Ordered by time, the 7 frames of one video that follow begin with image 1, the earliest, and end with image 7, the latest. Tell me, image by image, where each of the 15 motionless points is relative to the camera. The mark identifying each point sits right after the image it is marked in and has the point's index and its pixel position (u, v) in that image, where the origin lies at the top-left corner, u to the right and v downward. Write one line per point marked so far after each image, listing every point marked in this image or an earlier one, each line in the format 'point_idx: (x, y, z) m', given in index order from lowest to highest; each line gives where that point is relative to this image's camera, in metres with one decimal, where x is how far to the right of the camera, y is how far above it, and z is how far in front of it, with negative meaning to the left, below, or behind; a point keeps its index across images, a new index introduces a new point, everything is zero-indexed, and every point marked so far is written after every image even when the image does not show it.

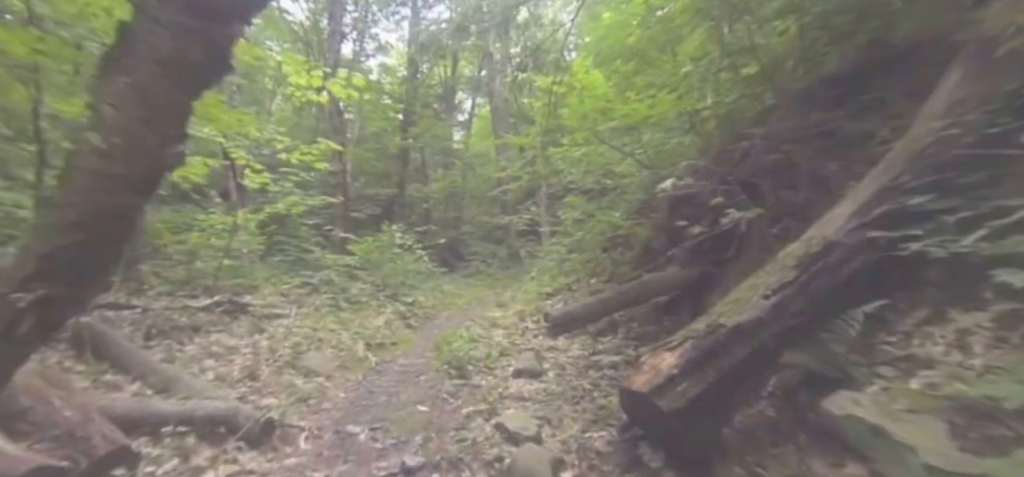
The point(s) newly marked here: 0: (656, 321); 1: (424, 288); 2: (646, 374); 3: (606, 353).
0: (+1.8, -1.0, +5.2) m
1: (-2.2, -1.3, +10.7) m
2: (+1.0, -1.0, +3.2) m
3: (+1.1, -1.3, +4.9) m
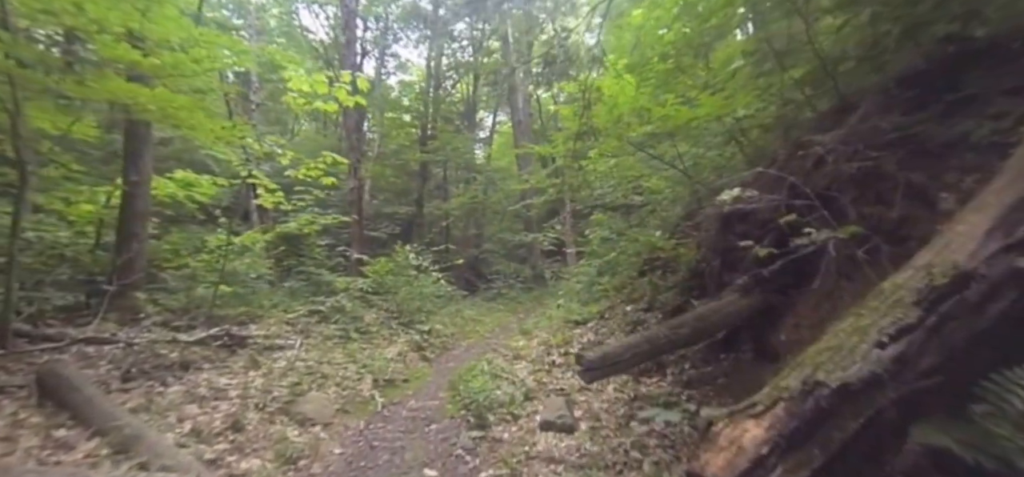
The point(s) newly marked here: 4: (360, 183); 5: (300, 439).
0: (+2.0, -1.3, +4.4) m
1: (-1.7, -1.8, +10.1) m
2: (+1.2, -1.2, +2.4) m
3: (+1.3, -1.6, +4.1) m
4: (-5.1, +1.8, +14.3) m
5: (-1.9, -1.7, +3.8) m
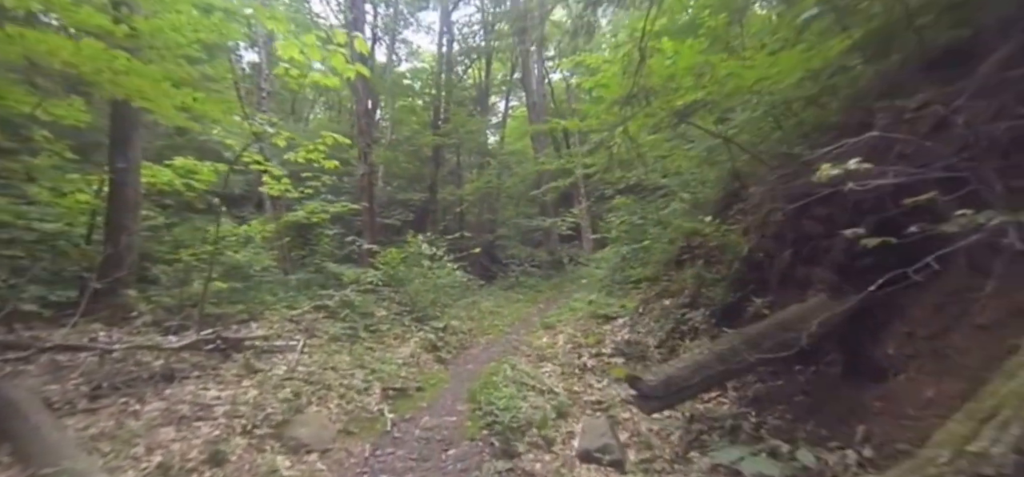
0: (+2.3, -1.1, +3.6) m
1: (-1.2, -1.5, +9.4) m
2: (+1.4, -1.2, +1.7) m
3: (+1.6, -1.5, +3.4) m
4: (-4.5, +2.2, +13.7) m
5: (-1.6, -1.7, +3.1) m
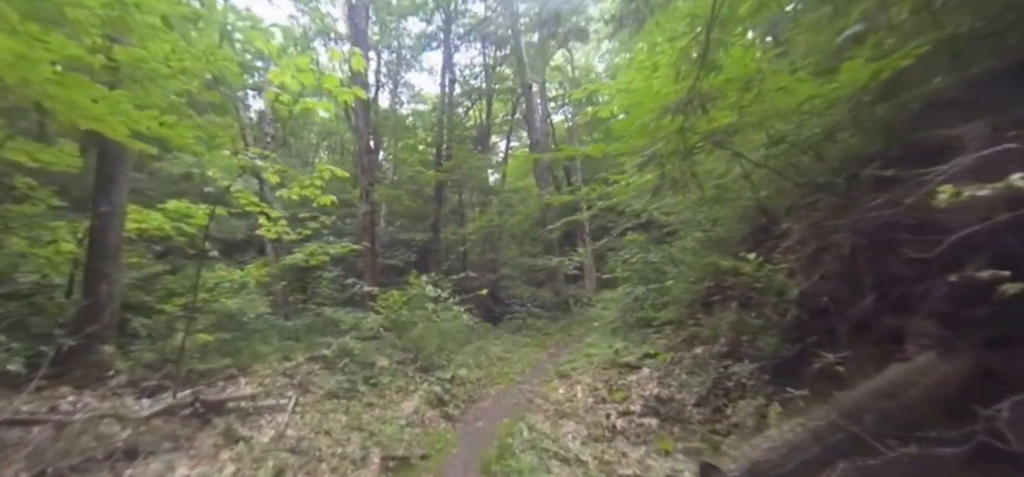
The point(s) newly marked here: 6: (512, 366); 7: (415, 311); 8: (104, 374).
0: (+2.5, -1.4, +3.0) m
1: (-1.0, -2.3, +8.8) m
2: (+1.6, -1.3, +1.1) m
3: (+1.8, -1.8, +2.7) m
4: (-4.3, +0.9, +13.3) m
5: (-1.4, -2.0, +2.5) m
6: (0.0, -2.7, +9.0) m
7: (-2.0, -1.5, +9.1) m
8: (-5.0, -1.6, +5.2) m
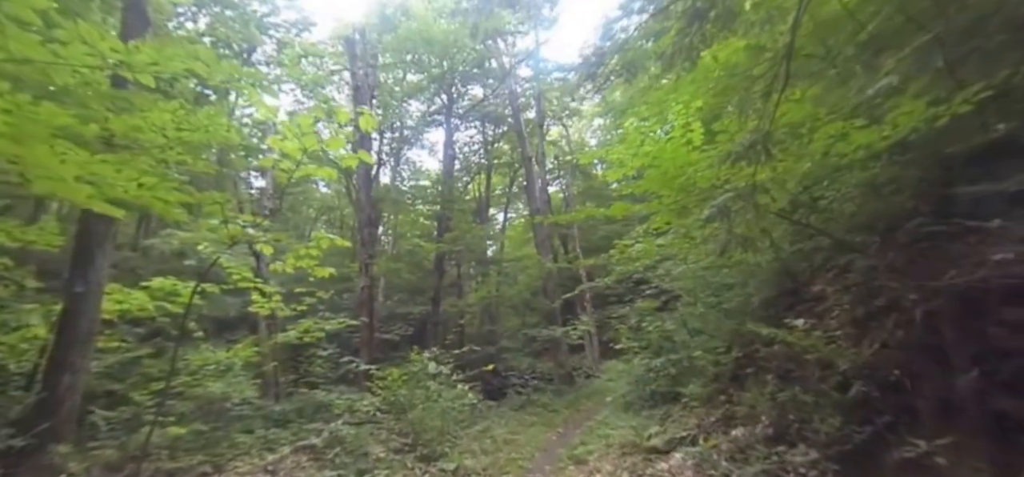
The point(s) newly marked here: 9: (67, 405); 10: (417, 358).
0: (+2.7, -1.8, +2.4) m
1: (-0.8, -3.7, +7.9) m
2: (+1.7, -1.4, +0.5) m
3: (+2.0, -2.1, +2.1) m
4: (-4.2, -1.2, +12.9) m
5: (-1.3, -2.3, +1.8) m
6: (+0.2, -4.0, +8.1) m
7: (-1.9, -3.0, +8.4) m
8: (-4.8, -2.5, +4.5) m
9: (-5.2, -1.9, +5.0) m
10: (-2.0, -2.5, +8.8) m
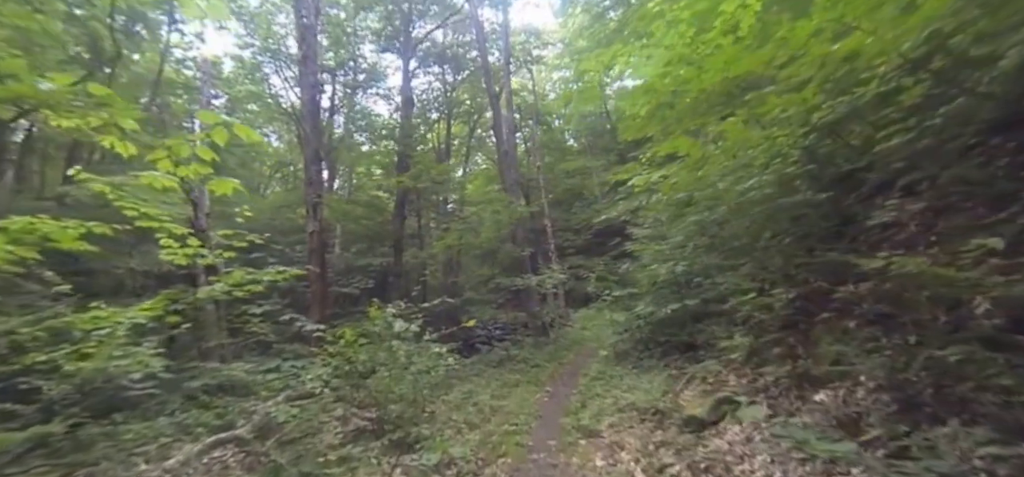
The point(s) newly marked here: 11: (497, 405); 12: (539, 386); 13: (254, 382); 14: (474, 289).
0: (+3.0, -1.2, +1.0) m
1: (-1.0, -2.5, +6.4) m
2: (+2.2, -1.0, -1.0) m
3: (+2.3, -1.5, +0.7) m
4: (-4.8, +0.3, +10.8) m
5: (-0.9, -1.9, +0.2) m
6: (0.0, -2.8, +6.7) m
7: (-2.1, -1.8, +6.7) m
8: (-4.7, -1.8, +2.6) m
9: (-5.1, -1.1, +3.0) m
10: (-2.2, -1.3, +7.0) m
11: (-0.1, -2.9, +7.4) m
12: (+0.7, -3.1, +9.1) m
13: (-4.1, -2.0, +7.0) m
14: (-1.2, -2.1, +17.7) m
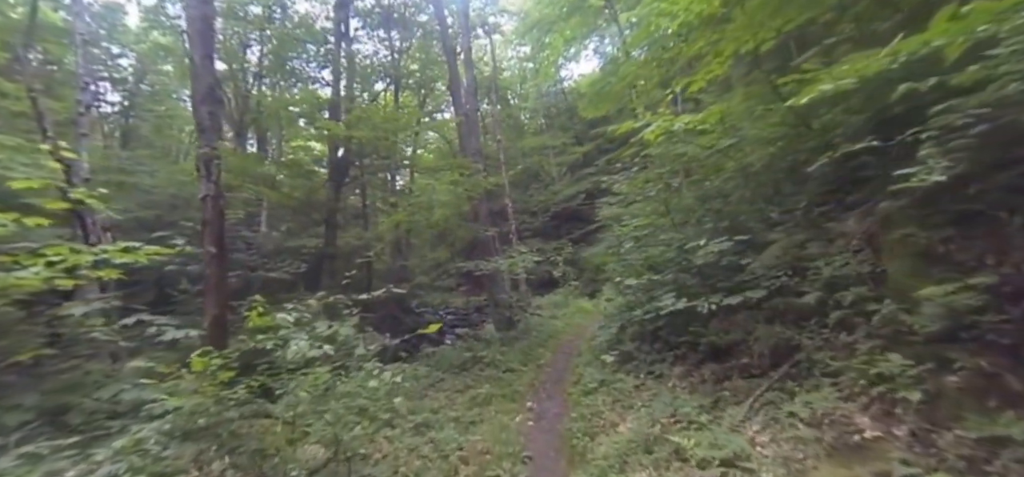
0: (+3.4, -1.0, -0.9) m
1: (-1.2, -2.1, +4.1) m
2: (+2.8, -0.9, -2.9) m
3: (+2.7, -1.3, -1.3) m
4: (-5.4, +0.9, +8.0) m
5: (-0.4, -1.7, -2.1) m
6: (-0.2, -2.4, +4.5) m
7: (-2.3, -1.4, +4.3) m
8: (-4.4, -1.5, -0.1) m
9: (-4.8, -0.8, +0.2) m
10: (-2.4, -0.9, +4.5) m
11: (-0.4, -2.5, +5.2) m
12: (+0.2, -2.6, +7.0) m
13: (-4.3, -1.5, +4.3) m
14: (-2.6, -1.3, +15.3) m
